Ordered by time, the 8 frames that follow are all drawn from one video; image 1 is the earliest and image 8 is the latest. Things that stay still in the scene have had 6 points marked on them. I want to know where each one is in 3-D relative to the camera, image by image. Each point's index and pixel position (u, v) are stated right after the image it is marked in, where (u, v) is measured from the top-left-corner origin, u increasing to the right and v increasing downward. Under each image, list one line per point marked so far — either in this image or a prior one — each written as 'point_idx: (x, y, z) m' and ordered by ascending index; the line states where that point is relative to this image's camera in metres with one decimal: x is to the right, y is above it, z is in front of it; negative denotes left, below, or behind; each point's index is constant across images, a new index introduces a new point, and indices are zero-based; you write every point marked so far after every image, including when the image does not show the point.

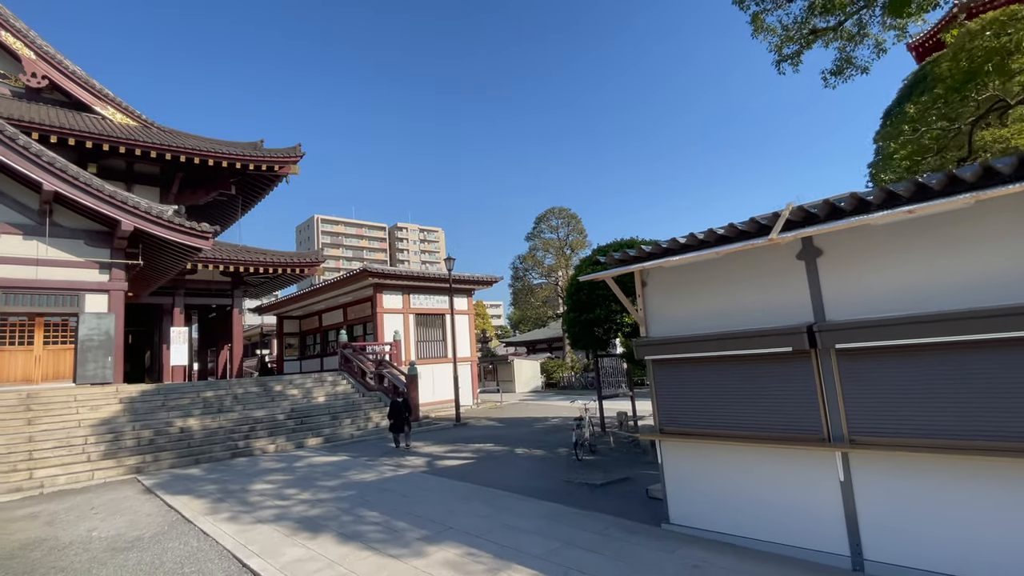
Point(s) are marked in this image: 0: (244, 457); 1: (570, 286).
0: (-5.3, -3.4, +10.8) m
1: (+1.2, 0.0, +10.6) m
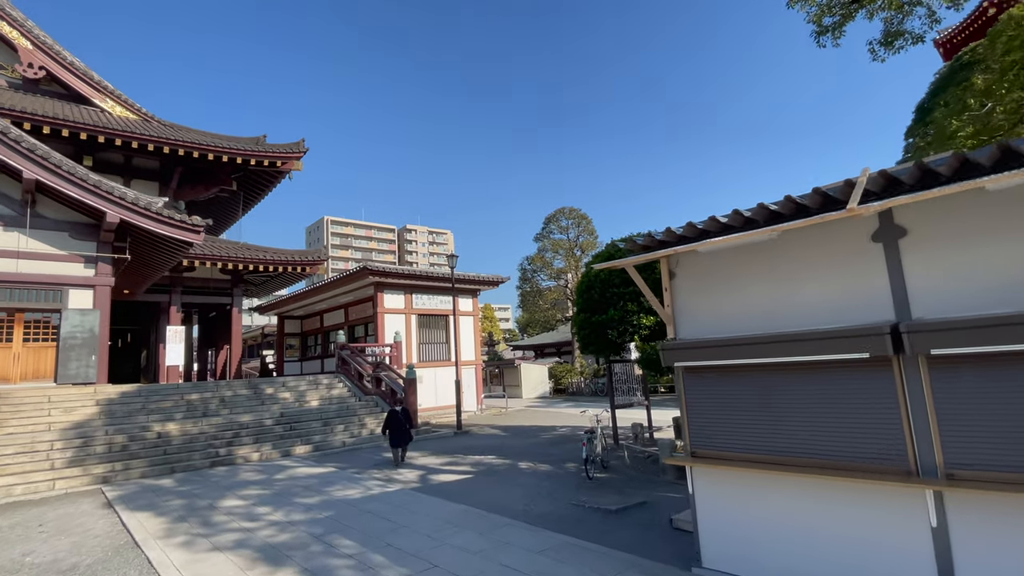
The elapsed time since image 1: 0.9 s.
0: (-5.3, -3.3, +10.0) m
1: (+1.3, 0.0, +9.7) m
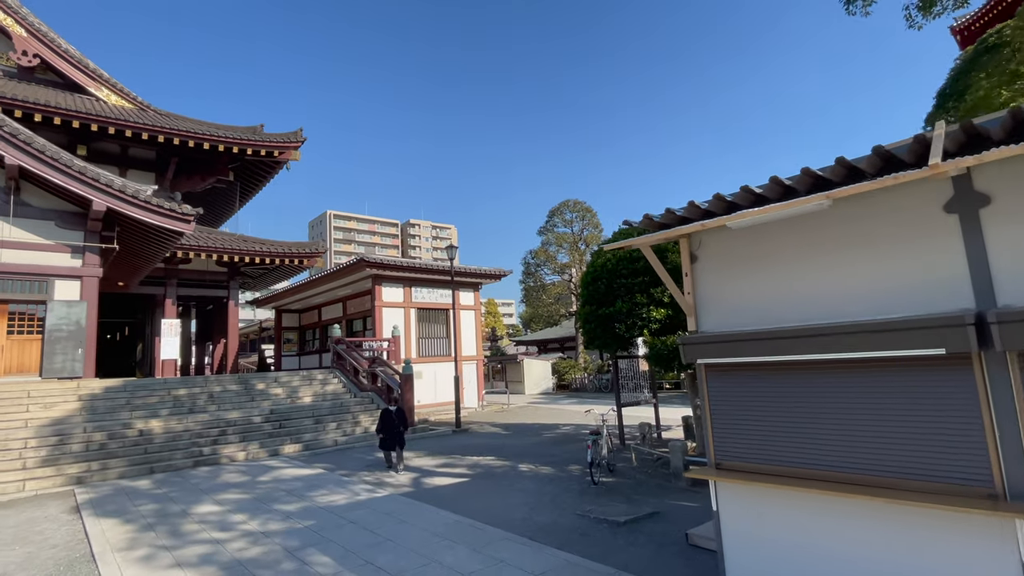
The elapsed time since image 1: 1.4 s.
0: (-5.3, -3.1, +9.4) m
1: (+1.3, +0.2, +9.0) m
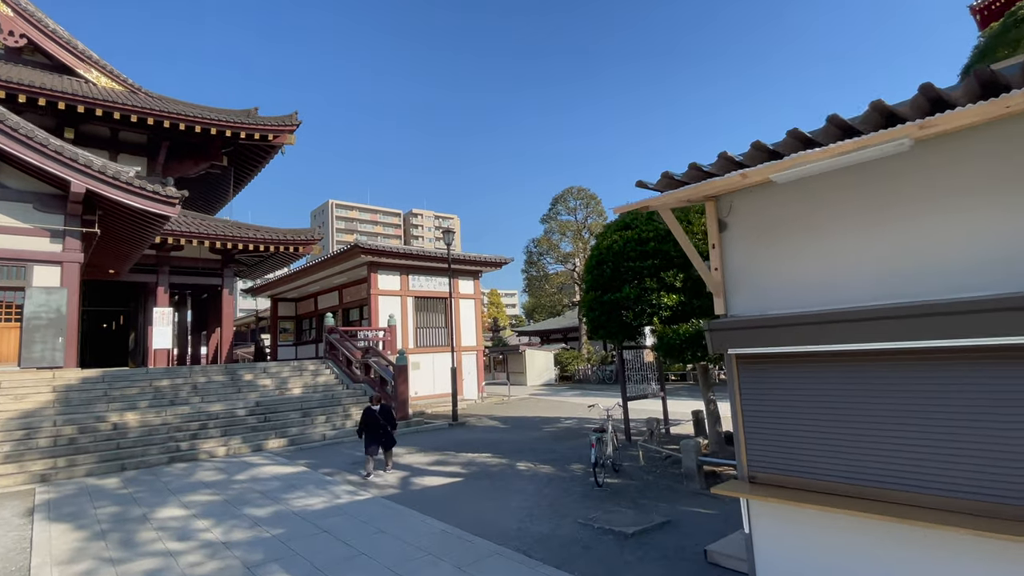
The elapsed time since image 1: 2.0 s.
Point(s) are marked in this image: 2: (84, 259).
0: (-5.3, -2.8, +8.8) m
1: (+1.2, +0.4, +8.3) m
2: (-9.2, +0.6, +11.6) m
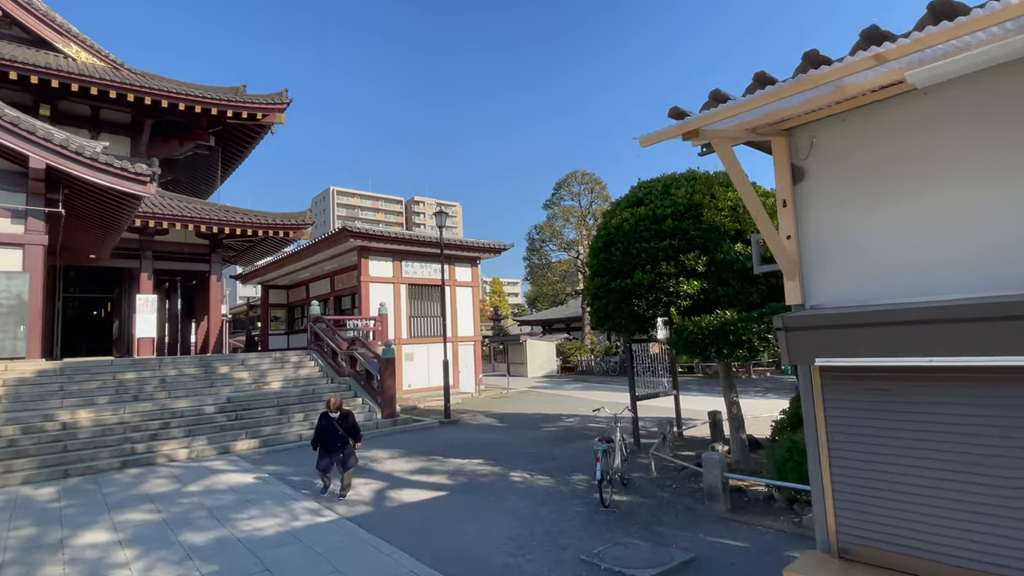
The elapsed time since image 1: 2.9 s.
0: (-5.4, -2.6, +7.8) m
1: (+1.2, +0.6, +7.3) m
2: (-9.2, +0.9, +10.6) m
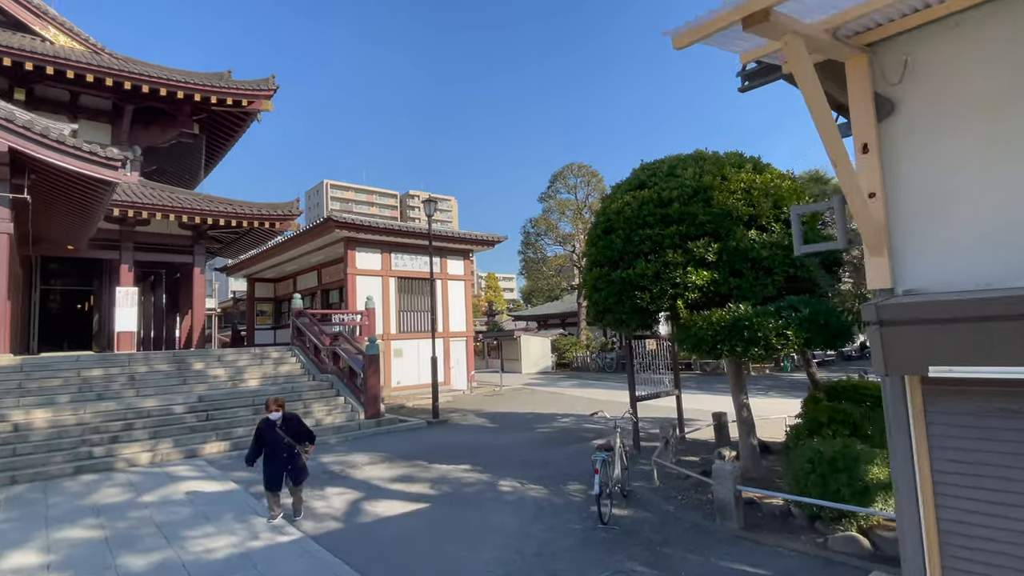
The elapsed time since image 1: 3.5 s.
0: (-5.5, -2.4, +7.2) m
1: (+1.0, +0.7, +6.6) m
2: (-9.4, +1.1, +9.9) m
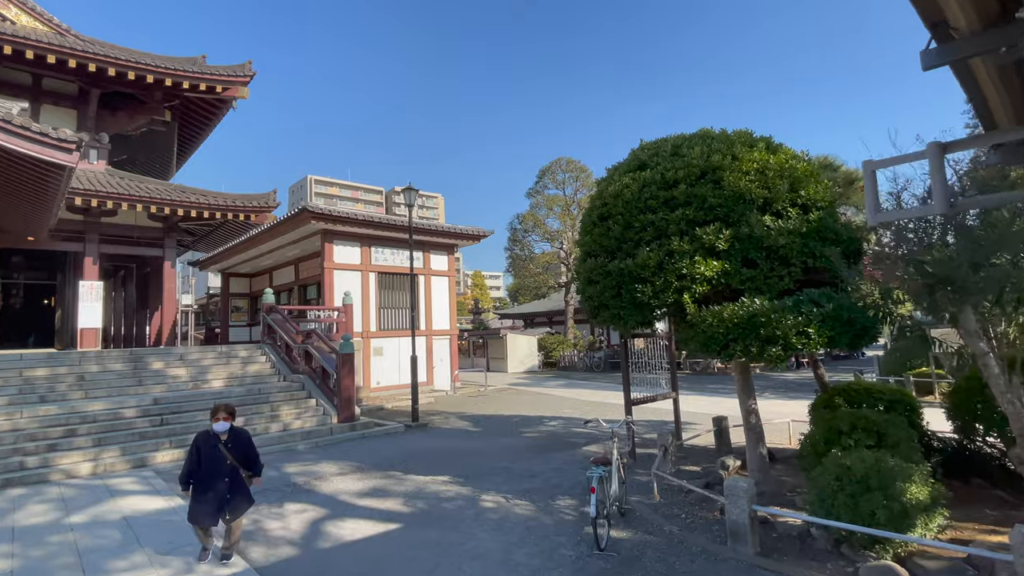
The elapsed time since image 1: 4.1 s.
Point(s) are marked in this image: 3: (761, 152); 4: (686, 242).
0: (-5.7, -2.3, +6.4) m
1: (+0.9, +0.8, +6.0) m
2: (-9.6, +1.3, +9.0) m
3: (+2.4, +1.3, +5.4) m
4: (+1.6, +0.4, +5.0) m
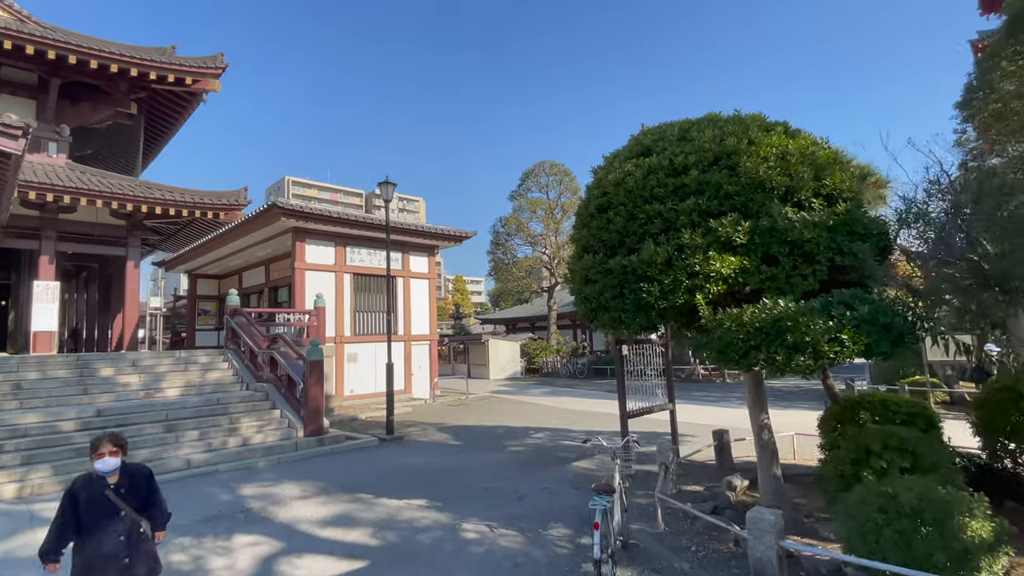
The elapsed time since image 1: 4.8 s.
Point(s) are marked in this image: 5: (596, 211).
0: (-5.9, -2.3, +5.5) m
1: (+0.8, +0.8, +5.3) m
2: (-9.8, +1.3, +8.0) m
3: (+2.3, +1.3, +4.8) m
4: (+1.5, +0.4, +4.4) m
5: (+0.8, +0.7, +5.3) m
